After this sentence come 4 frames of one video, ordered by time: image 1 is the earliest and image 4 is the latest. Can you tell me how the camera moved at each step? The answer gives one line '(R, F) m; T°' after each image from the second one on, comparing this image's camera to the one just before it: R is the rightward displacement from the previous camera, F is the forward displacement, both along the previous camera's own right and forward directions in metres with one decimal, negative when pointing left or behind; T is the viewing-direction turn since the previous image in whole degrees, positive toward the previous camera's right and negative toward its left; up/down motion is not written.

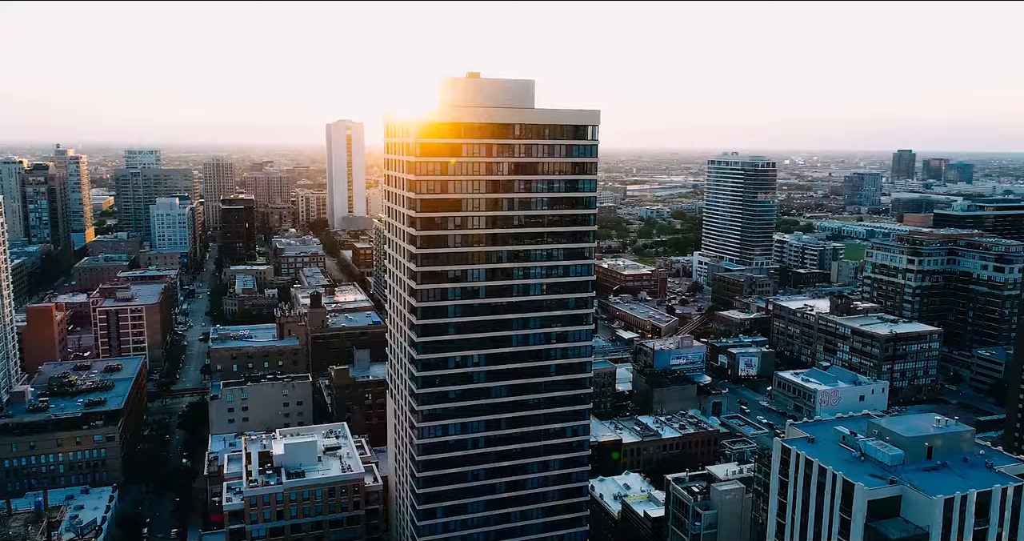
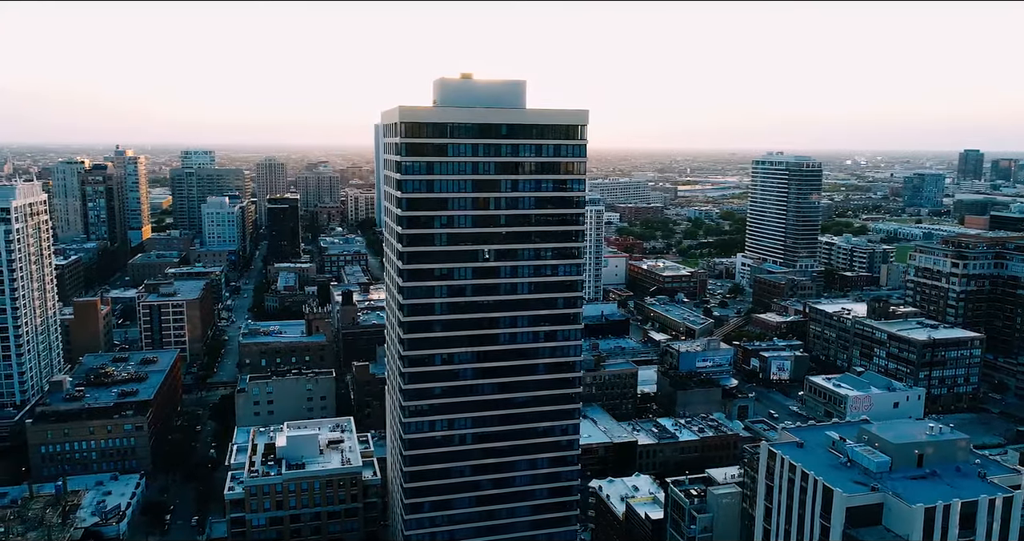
(+3.7, -0.3) m; -4°
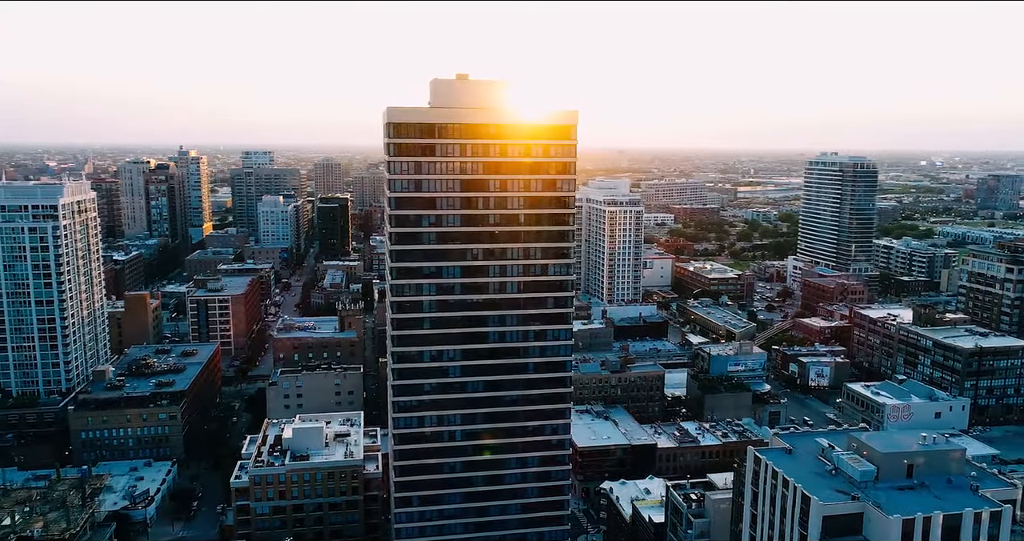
(+4.0, -0.2) m; -5°
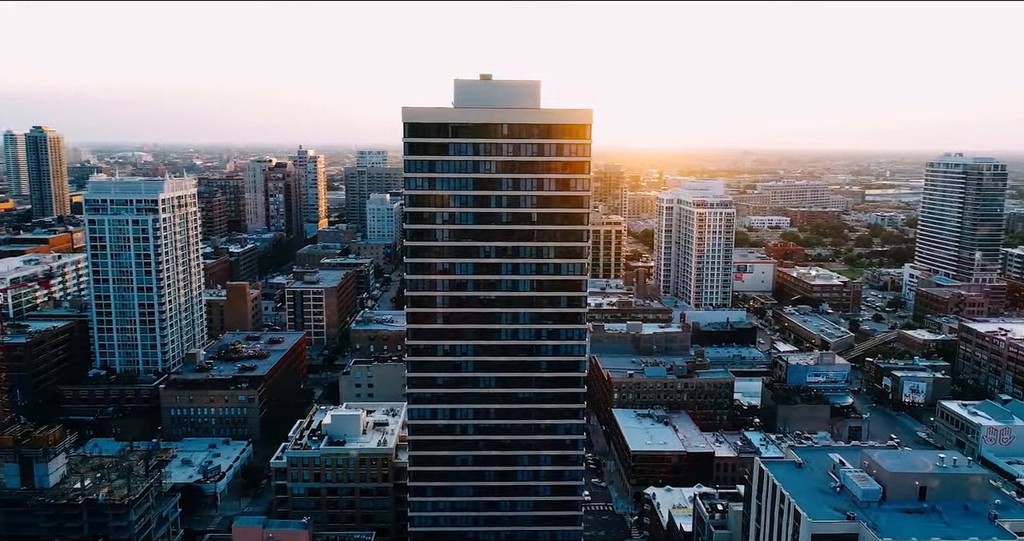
(+6.0, +0.1) m; -9°
